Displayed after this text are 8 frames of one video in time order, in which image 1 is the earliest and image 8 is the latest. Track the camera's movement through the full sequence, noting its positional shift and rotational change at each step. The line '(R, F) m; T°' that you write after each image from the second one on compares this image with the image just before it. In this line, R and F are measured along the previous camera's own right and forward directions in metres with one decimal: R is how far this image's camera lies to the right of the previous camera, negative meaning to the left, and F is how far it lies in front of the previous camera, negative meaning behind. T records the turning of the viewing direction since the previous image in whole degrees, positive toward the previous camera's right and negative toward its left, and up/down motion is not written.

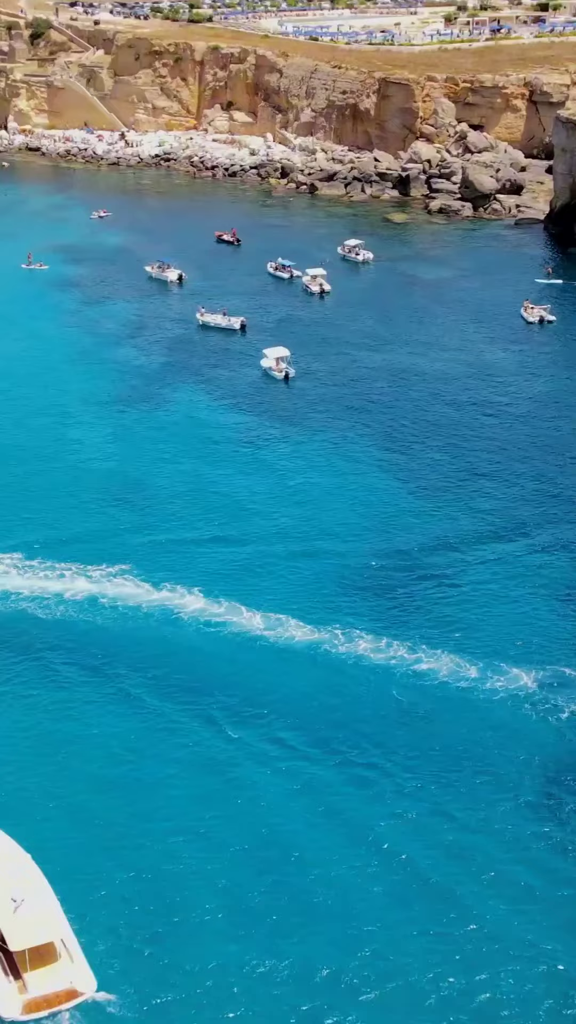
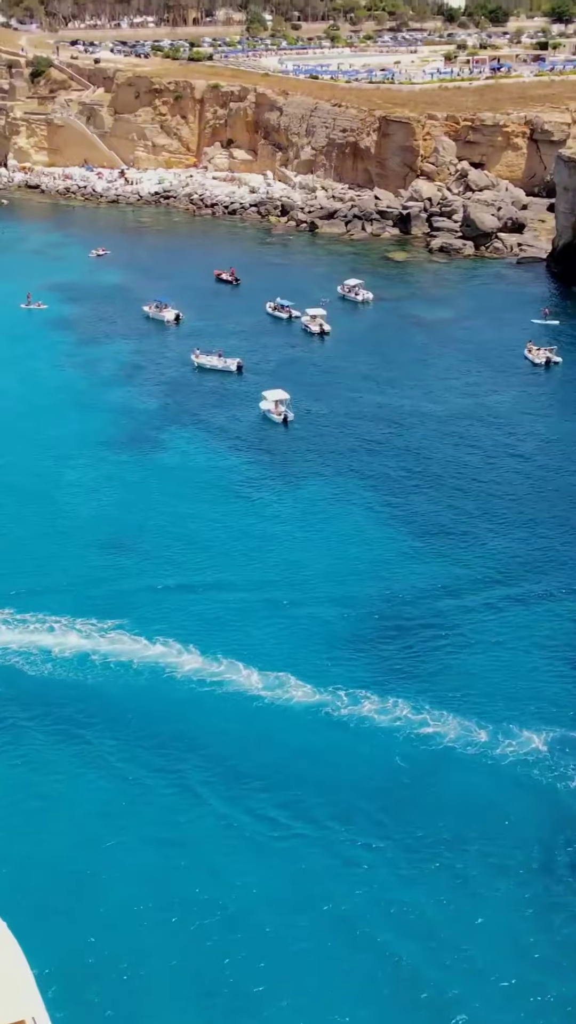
(0.0, +1.5) m; 0°
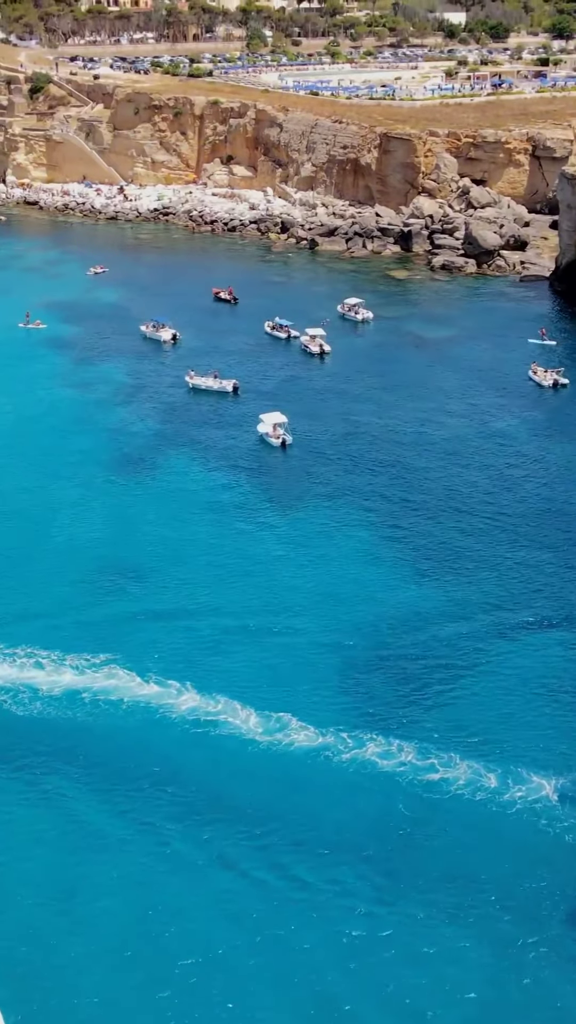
(0.0, +1.5) m; 0°
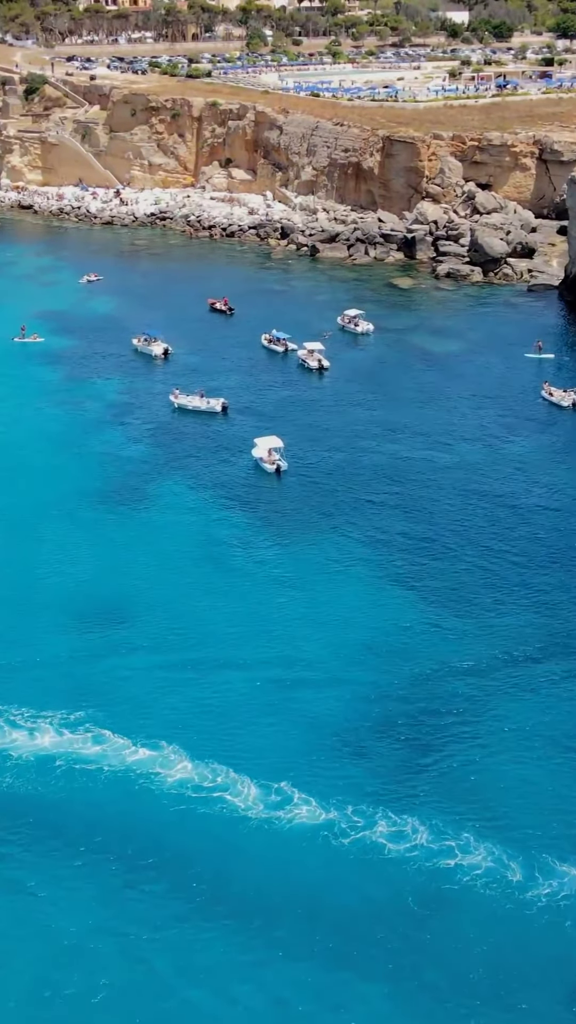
(+0.1, +3.3) m; 0°
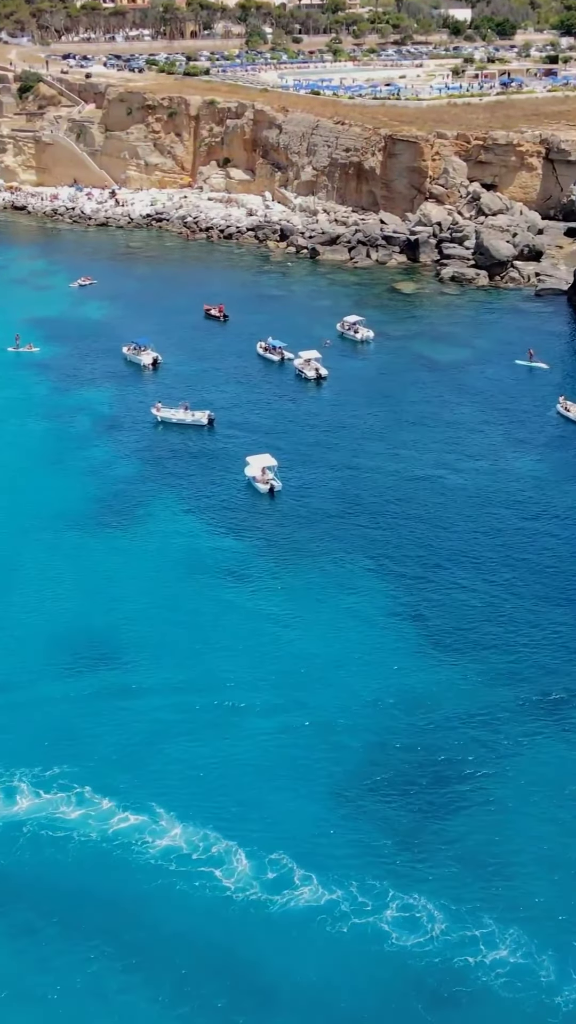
(+0.2, +3.4) m; 0°
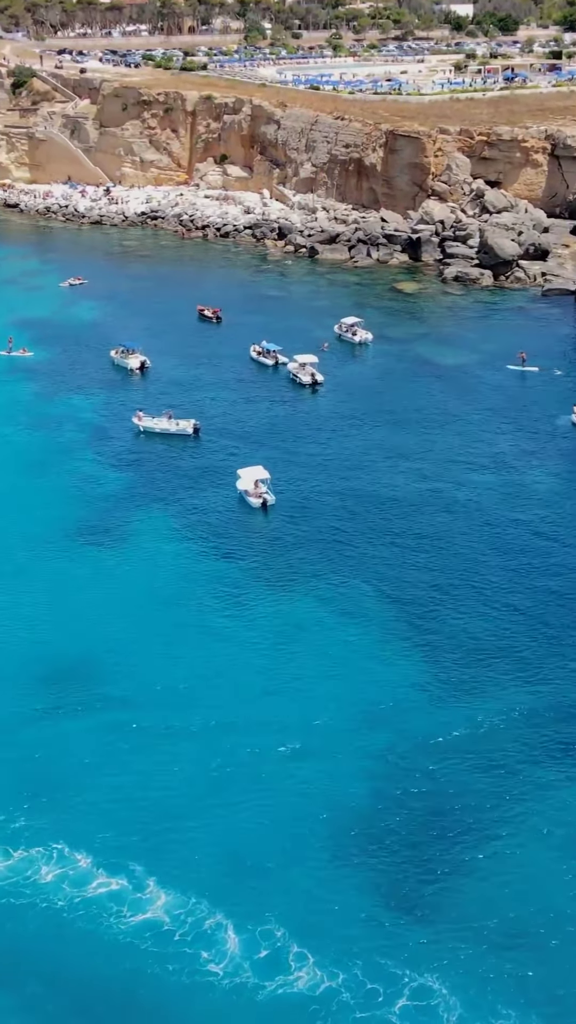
(+0.2, +3.2) m; 0°
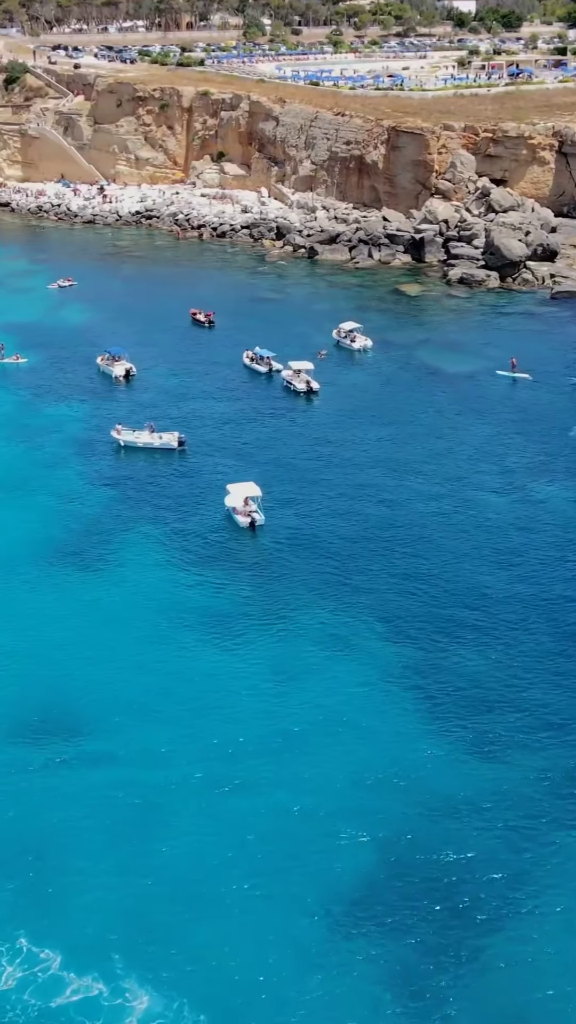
(+0.2, +3.7) m; 0°
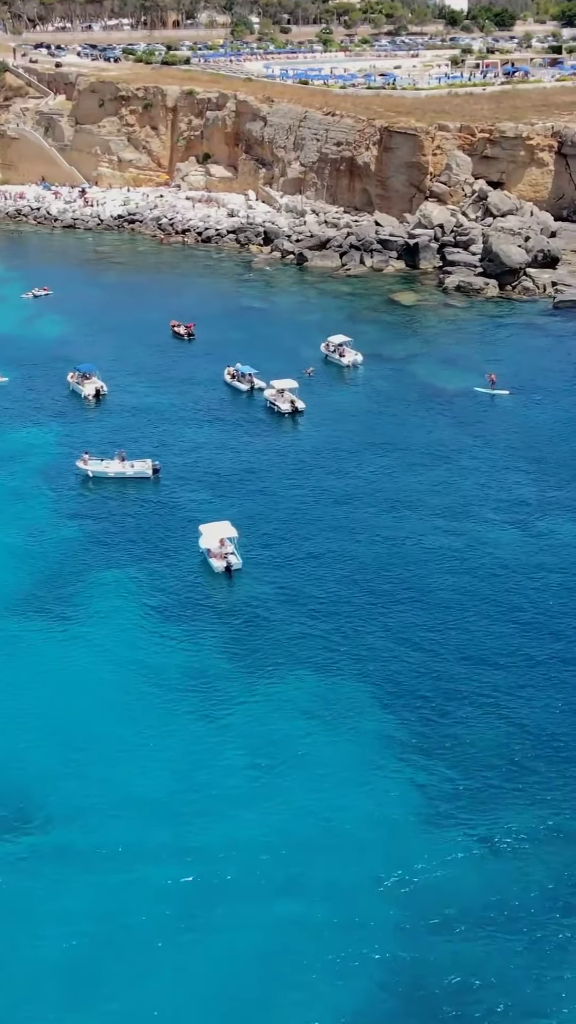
(+0.2, +4.7) m; 0°
